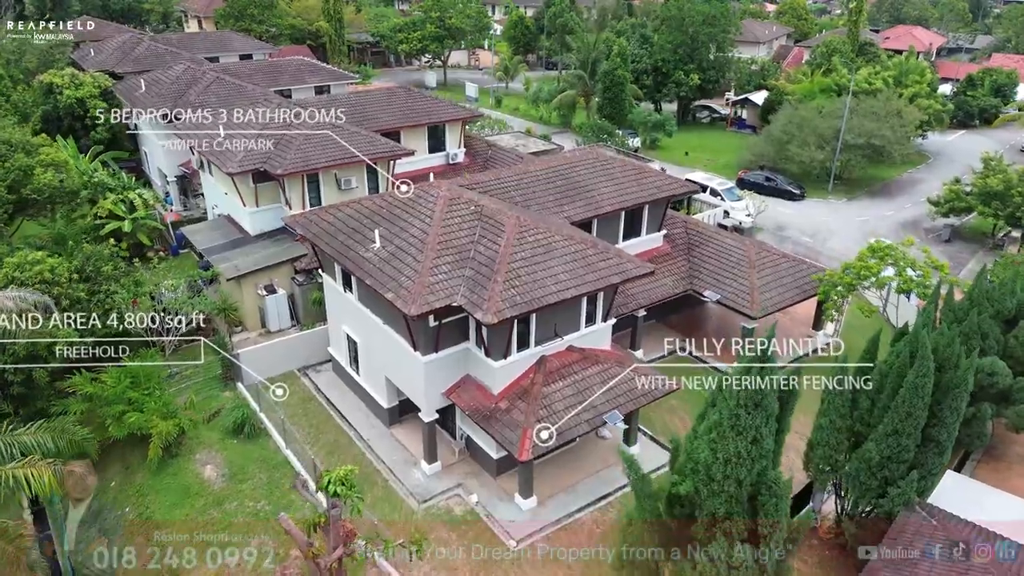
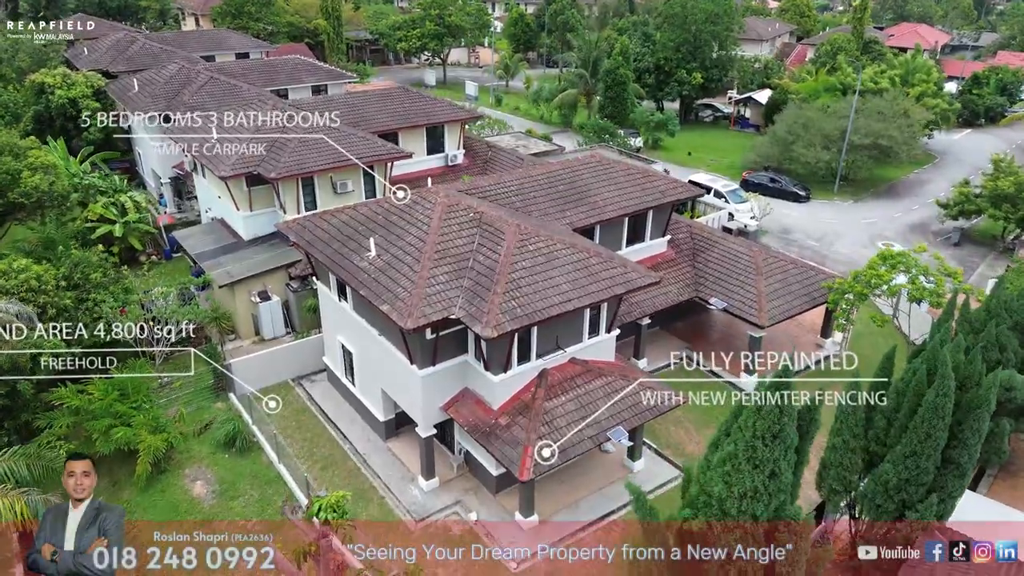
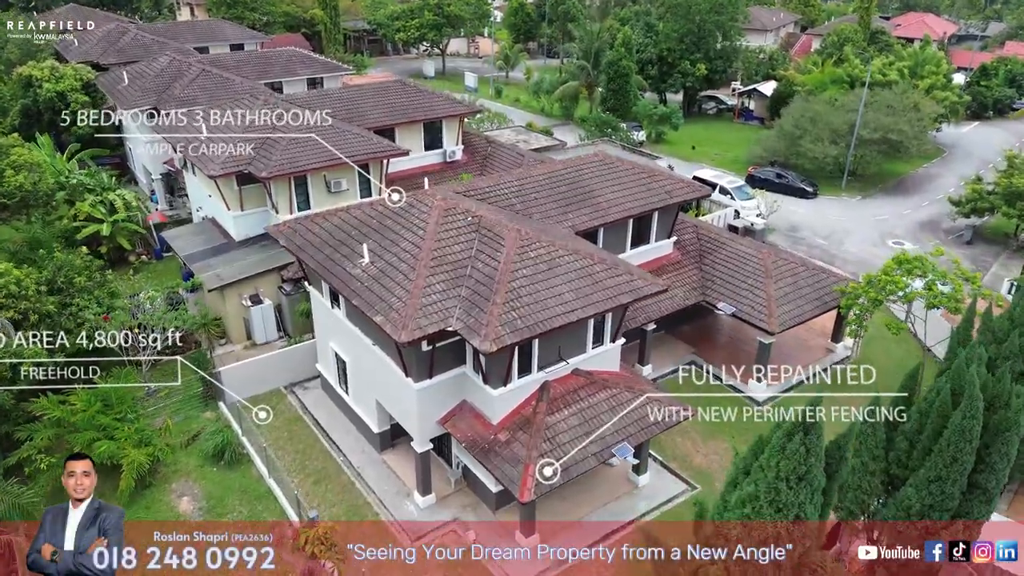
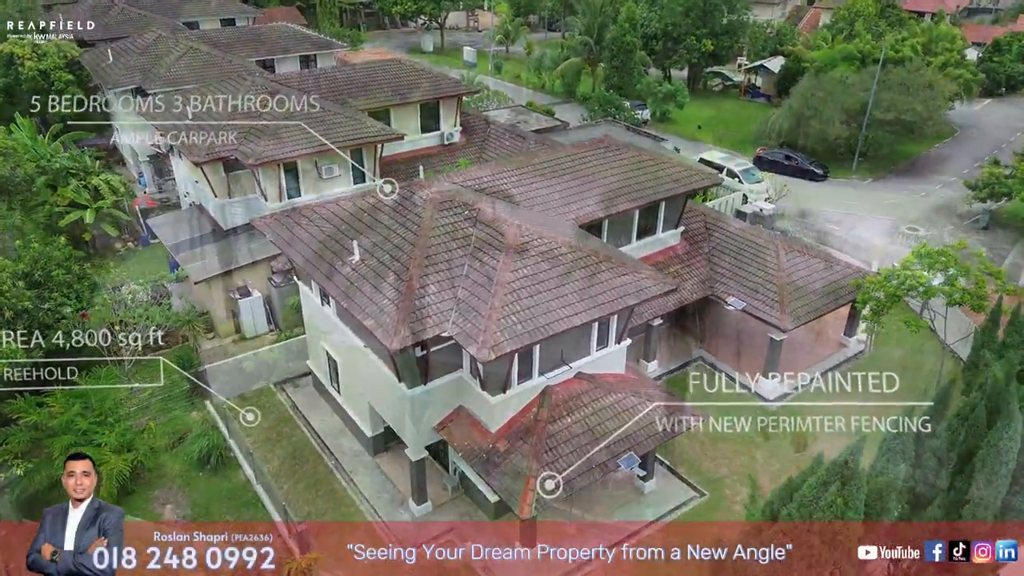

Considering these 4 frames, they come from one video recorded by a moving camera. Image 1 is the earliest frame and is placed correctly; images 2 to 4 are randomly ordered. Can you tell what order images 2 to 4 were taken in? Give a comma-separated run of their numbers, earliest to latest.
2, 3, 4
